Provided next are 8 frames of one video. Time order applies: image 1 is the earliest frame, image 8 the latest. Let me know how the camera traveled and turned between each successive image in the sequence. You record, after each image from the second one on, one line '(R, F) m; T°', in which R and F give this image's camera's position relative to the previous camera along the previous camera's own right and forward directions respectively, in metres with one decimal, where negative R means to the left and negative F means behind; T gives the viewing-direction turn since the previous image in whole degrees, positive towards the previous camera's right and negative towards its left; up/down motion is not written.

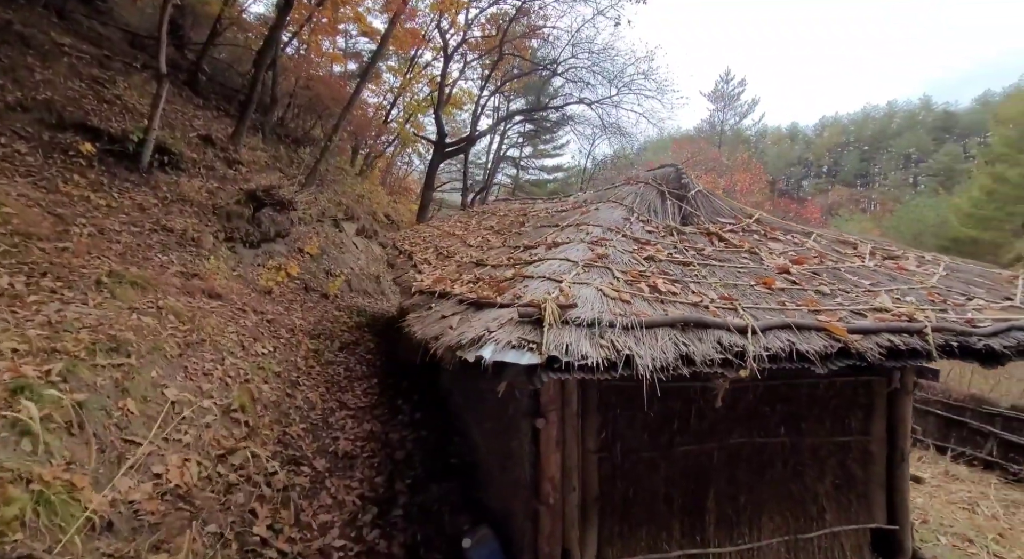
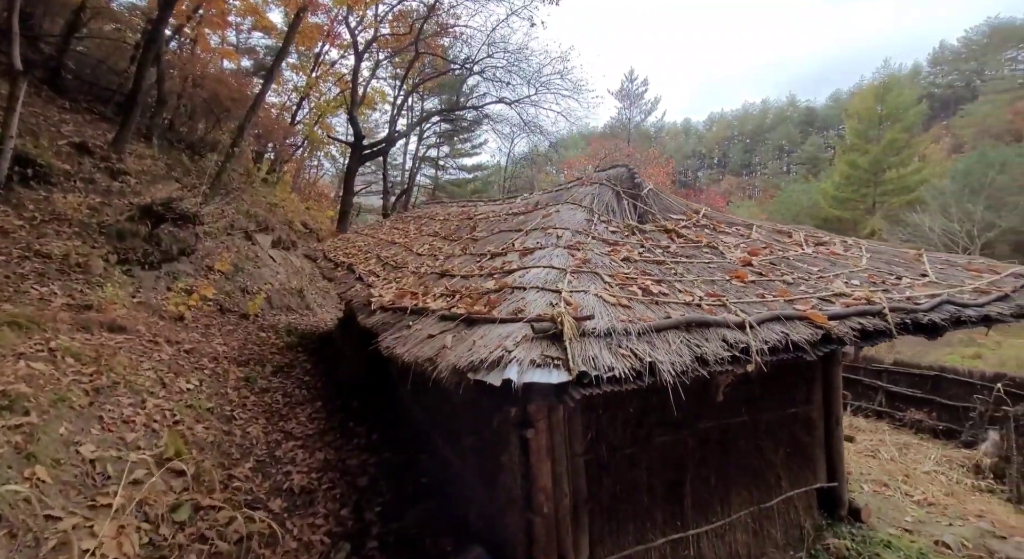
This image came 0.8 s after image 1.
(-0.4, +0.1) m; +10°
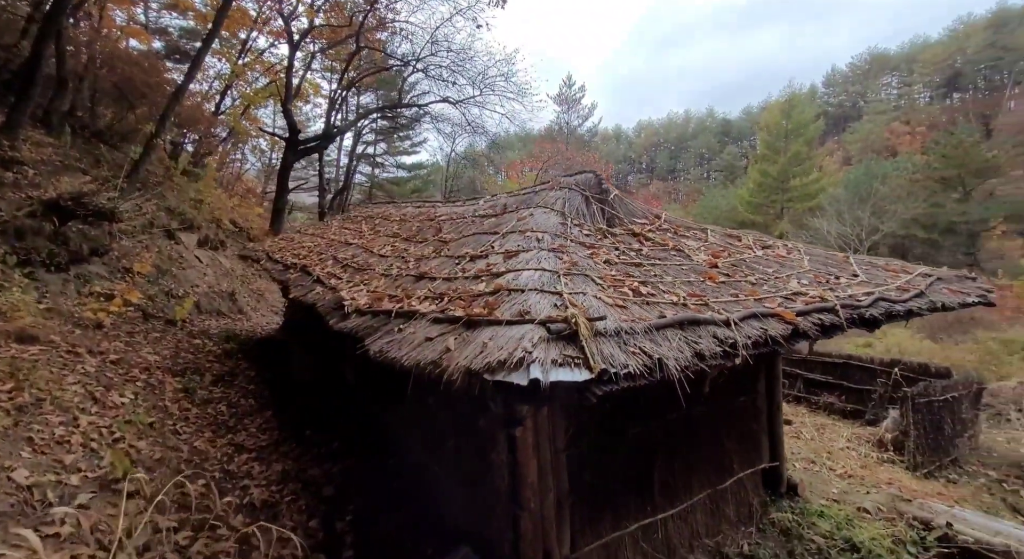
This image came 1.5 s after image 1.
(-0.4, -0.1) m; +8°
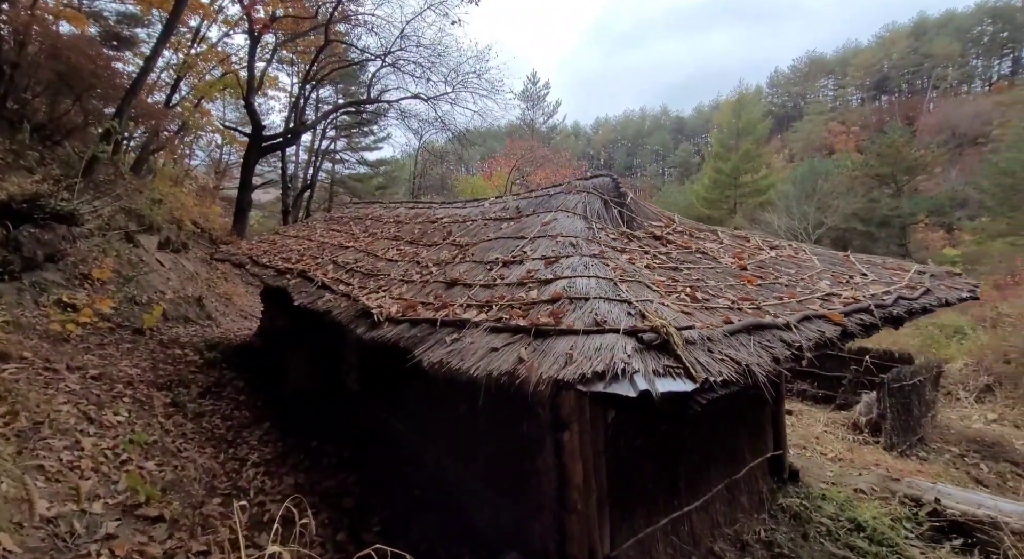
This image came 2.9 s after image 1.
(-0.7, 0.0) m; +6°
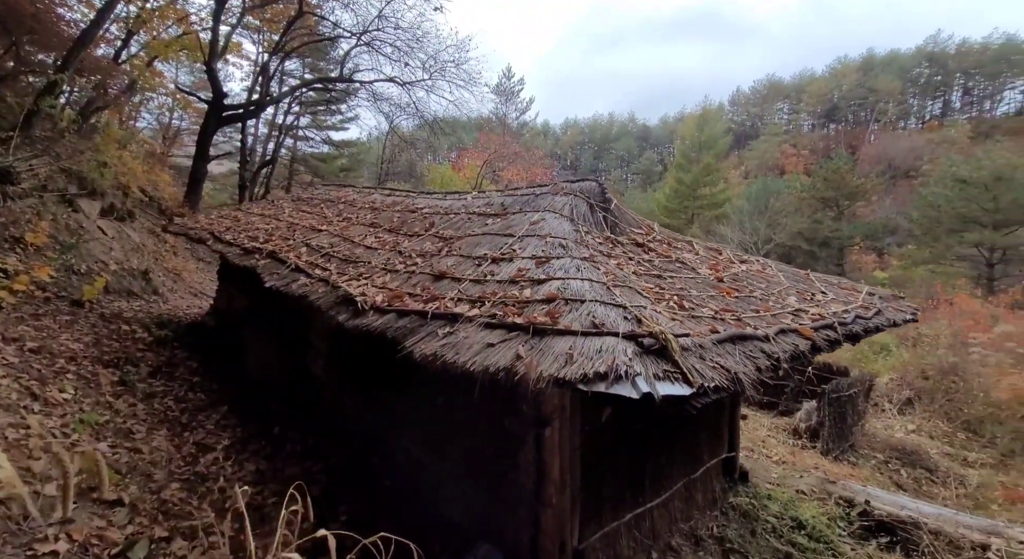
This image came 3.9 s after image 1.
(-0.3, -0.1) m; +5°
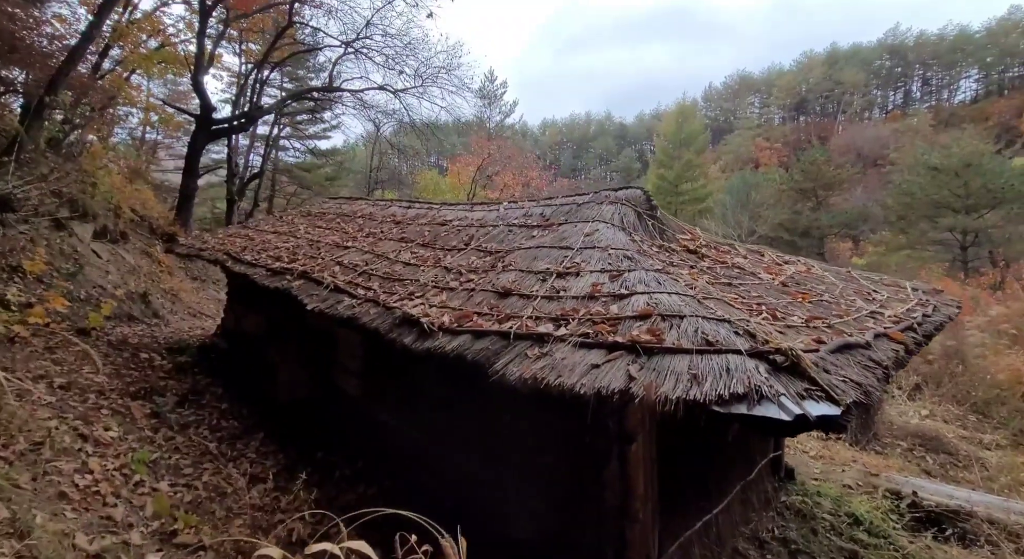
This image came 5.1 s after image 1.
(-0.8, +0.1) m; +3°
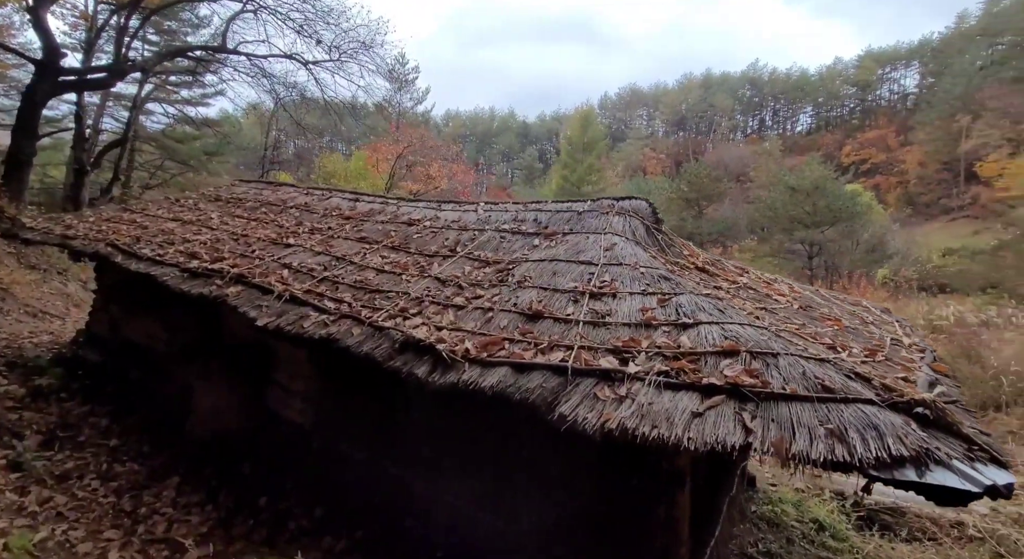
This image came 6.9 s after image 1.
(-1.1, +0.7) m; +13°
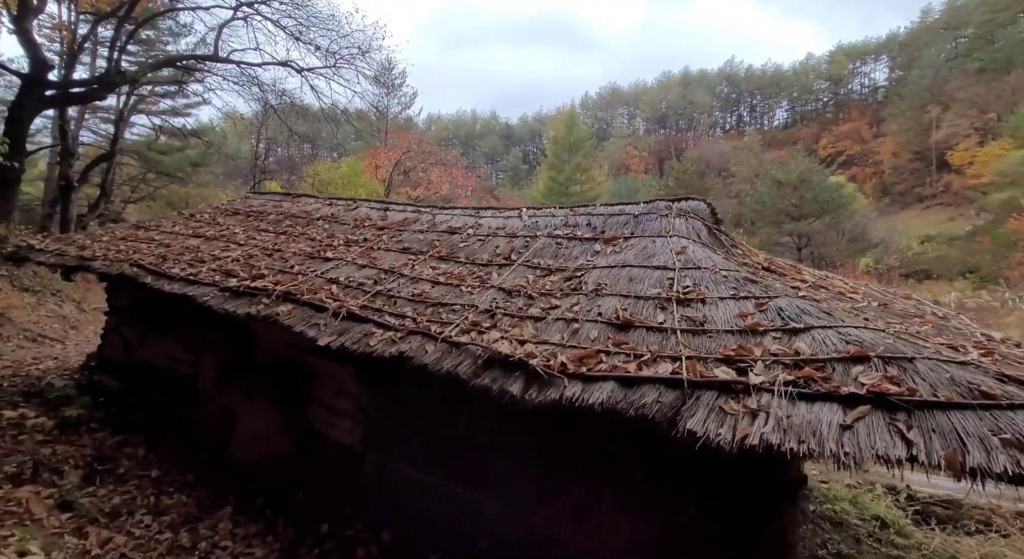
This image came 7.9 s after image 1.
(-0.7, +0.2) m; +2°
